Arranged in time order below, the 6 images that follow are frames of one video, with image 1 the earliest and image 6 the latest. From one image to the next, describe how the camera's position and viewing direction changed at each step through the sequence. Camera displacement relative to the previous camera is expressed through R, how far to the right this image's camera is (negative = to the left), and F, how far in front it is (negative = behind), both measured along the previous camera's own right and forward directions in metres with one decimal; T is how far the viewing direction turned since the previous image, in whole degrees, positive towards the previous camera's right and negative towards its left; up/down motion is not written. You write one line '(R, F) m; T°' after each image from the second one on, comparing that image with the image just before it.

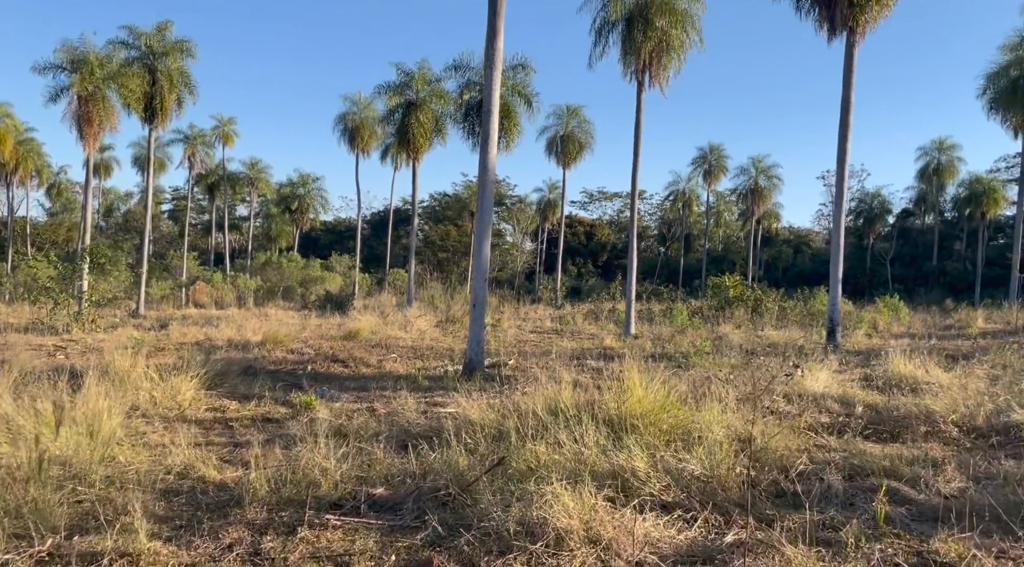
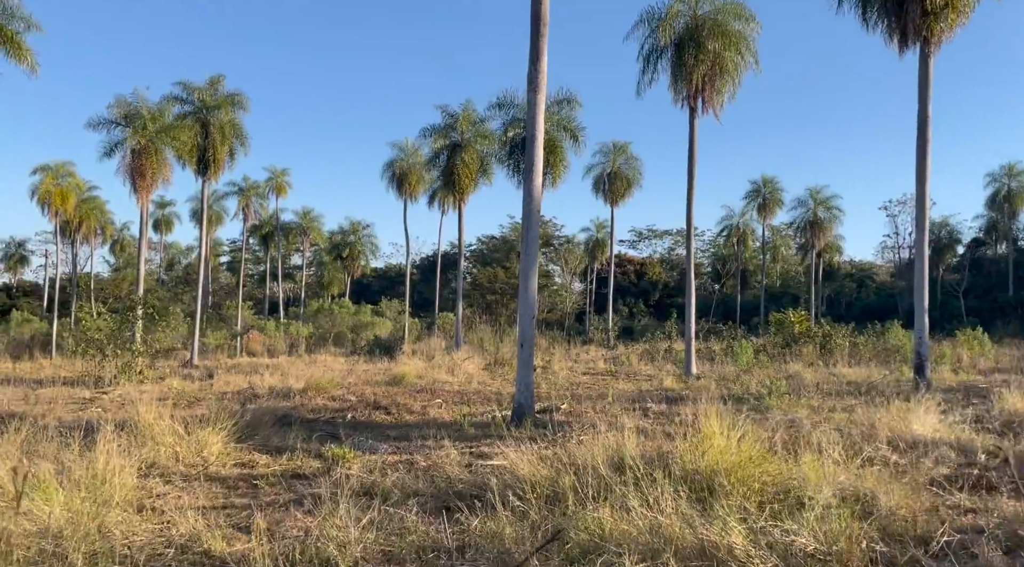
(0.0, +0.9) m; -4°
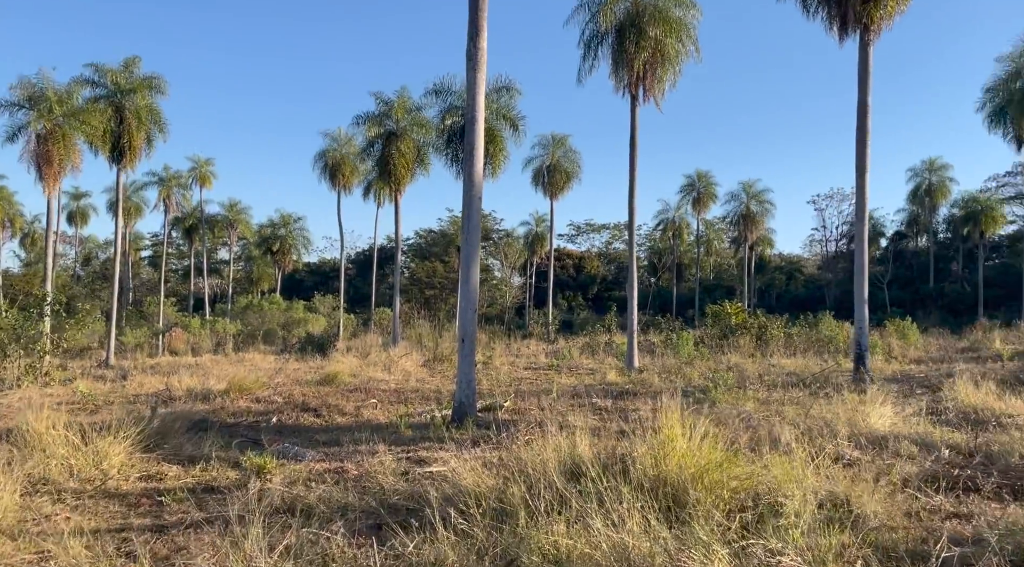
(0.0, +0.6) m; +5°
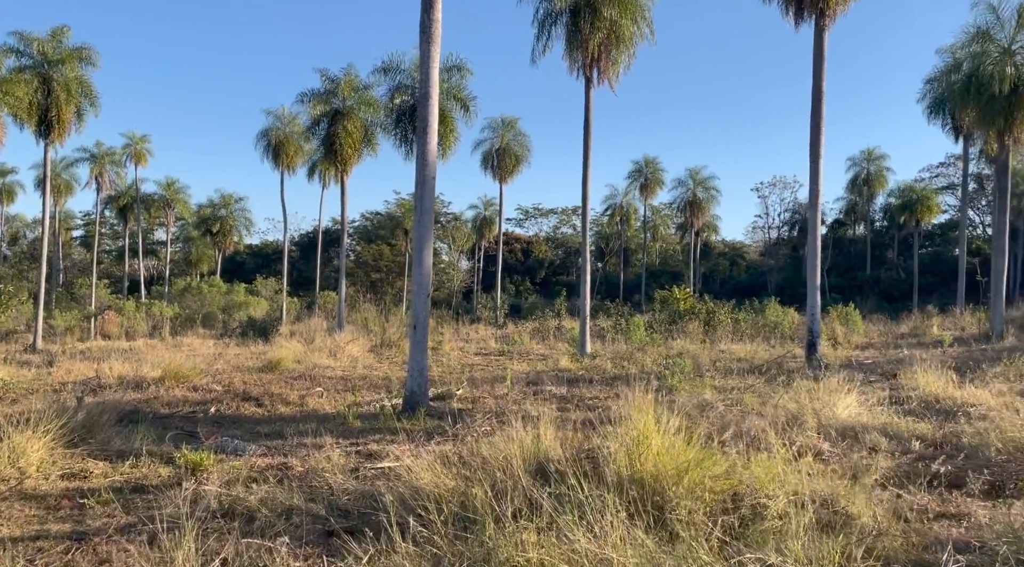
(-0.1, +0.4) m; +4°
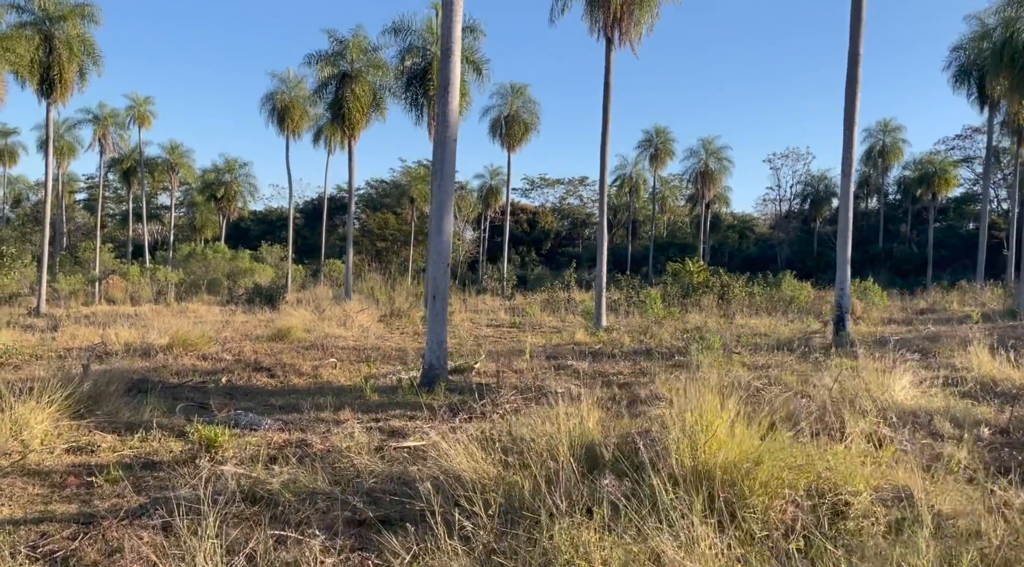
(-0.2, +0.4) m; 0°
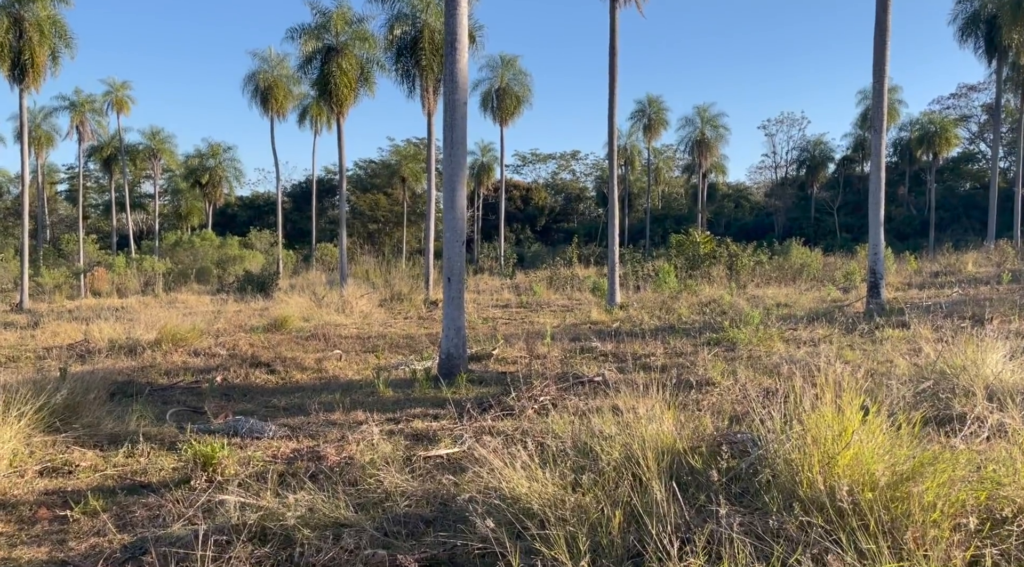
(-0.3, +0.8) m; +1°
